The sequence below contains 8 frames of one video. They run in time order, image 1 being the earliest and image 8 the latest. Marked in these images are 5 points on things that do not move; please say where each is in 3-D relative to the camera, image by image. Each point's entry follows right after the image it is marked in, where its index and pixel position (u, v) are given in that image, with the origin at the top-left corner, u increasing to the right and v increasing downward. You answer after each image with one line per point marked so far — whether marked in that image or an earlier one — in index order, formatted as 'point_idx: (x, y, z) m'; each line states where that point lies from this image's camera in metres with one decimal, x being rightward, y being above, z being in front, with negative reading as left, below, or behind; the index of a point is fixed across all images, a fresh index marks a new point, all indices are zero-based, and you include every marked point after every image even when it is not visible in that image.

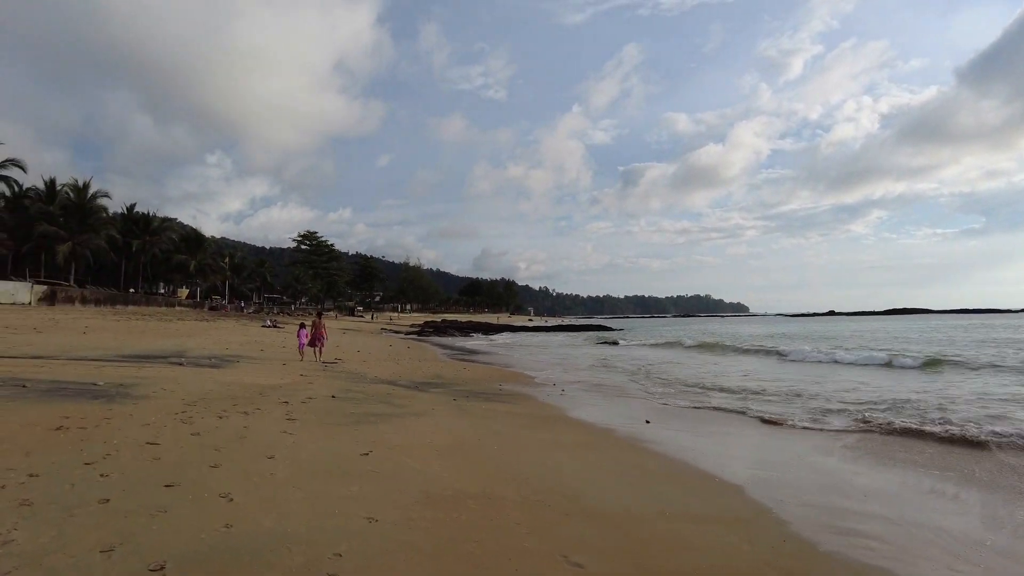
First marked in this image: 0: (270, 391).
0: (-3.6, -1.6, +9.8) m
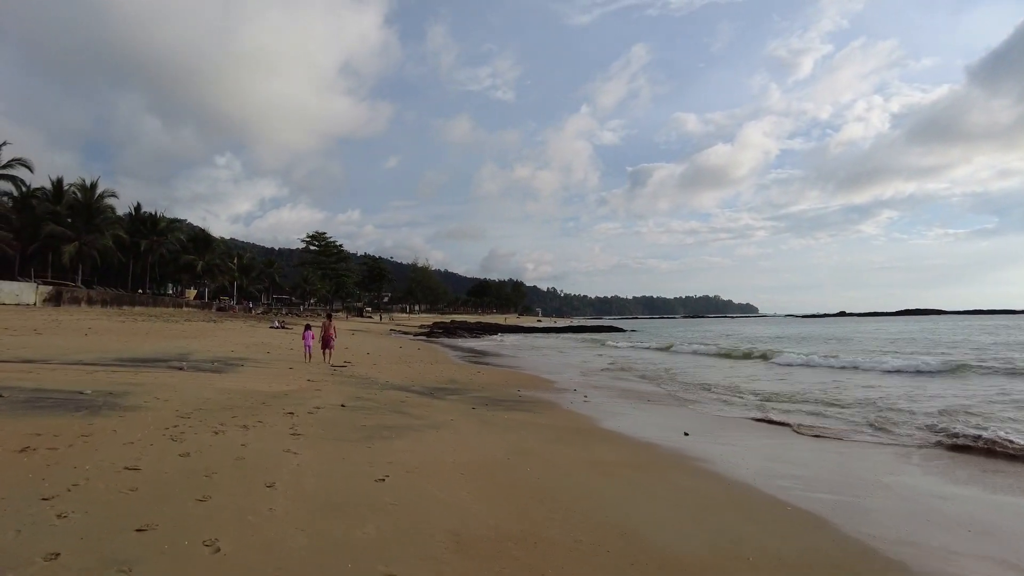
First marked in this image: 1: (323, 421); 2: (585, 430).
0: (-3.3, -1.6, +9.0) m
1: (-2.2, -1.6, +7.6) m
2: (+1.0, -2.0, +9.0) m
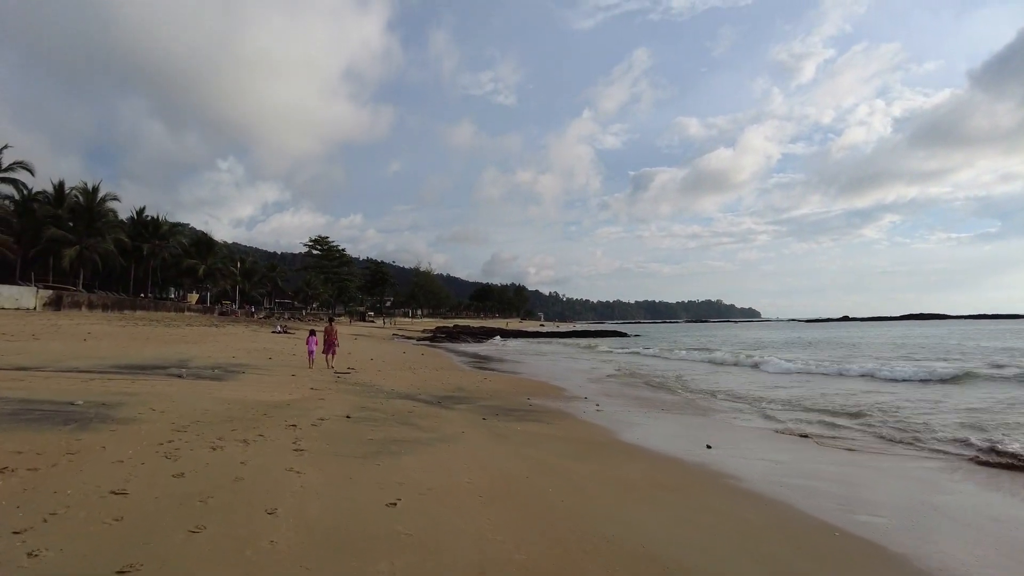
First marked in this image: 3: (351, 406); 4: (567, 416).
0: (-3.1, -1.6, +8.6) m
1: (-2.0, -1.6, +7.2) m
2: (+1.2, -2.0, +8.6) m
3: (-2.4, -1.7, +9.5) m
4: (+1.0, -2.2, +10.9) m
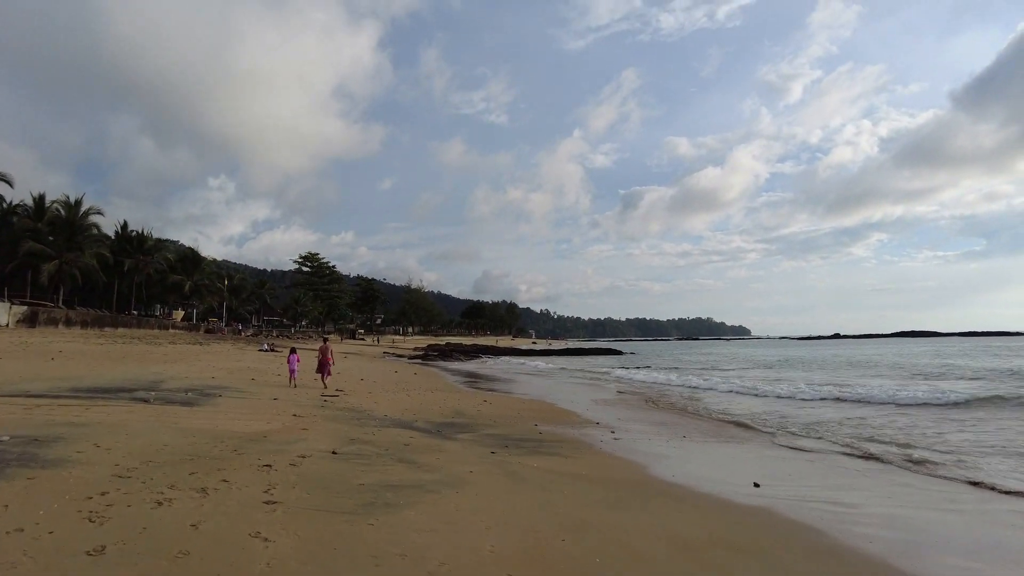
0: (-2.9, -1.8, +7.2) m
1: (-1.8, -1.7, +5.8) m
2: (+1.4, -2.2, +7.3) m
3: (-2.2, -1.9, +8.2) m
4: (+1.1, -2.4, +9.6) m
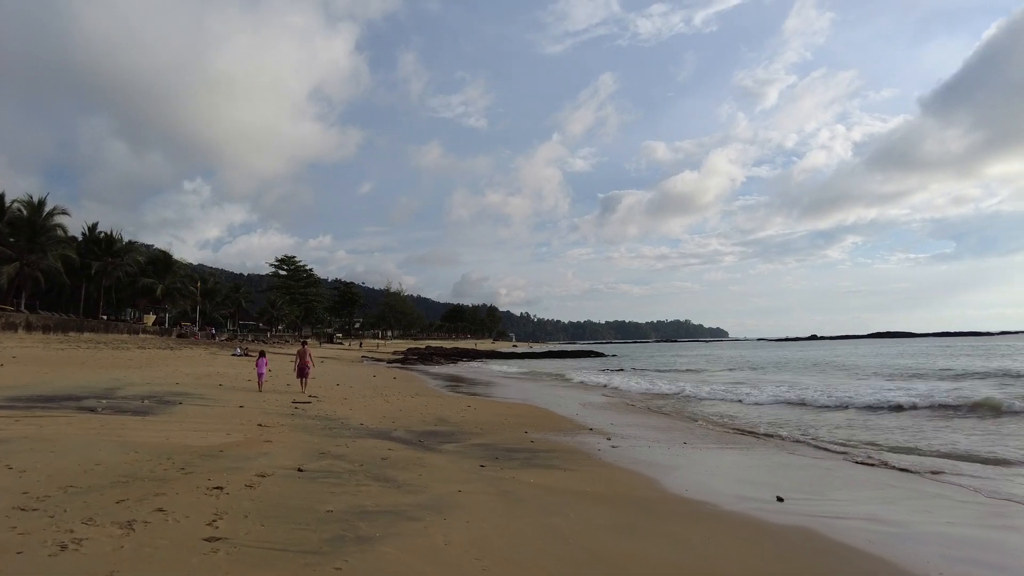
0: (-3.0, -1.7, +6.2) m
1: (-1.8, -1.6, +4.9) m
2: (+1.3, -2.1, +6.4) m
3: (-2.3, -1.8, +7.2) m
4: (+1.0, -2.3, +8.7) m
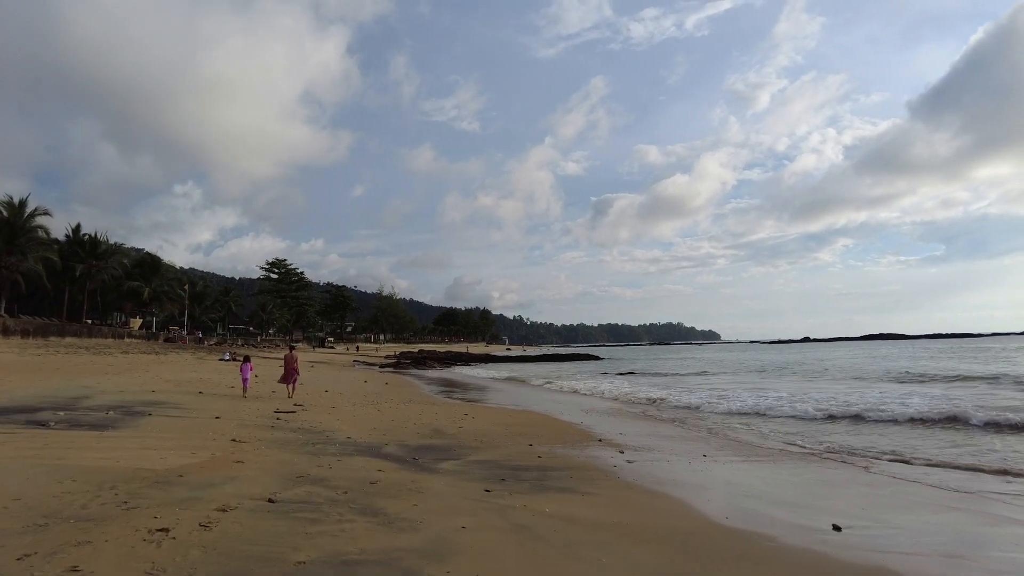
0: (-2.8, -1.6, +5.1) m
1: (-1.7, -1.6, +3.8) m
2: (+1.4, -2.0, +5.4) m
3: (-2.2, -1.8, +6.1) m
4: (+1.1, -2.2, +7.7) m
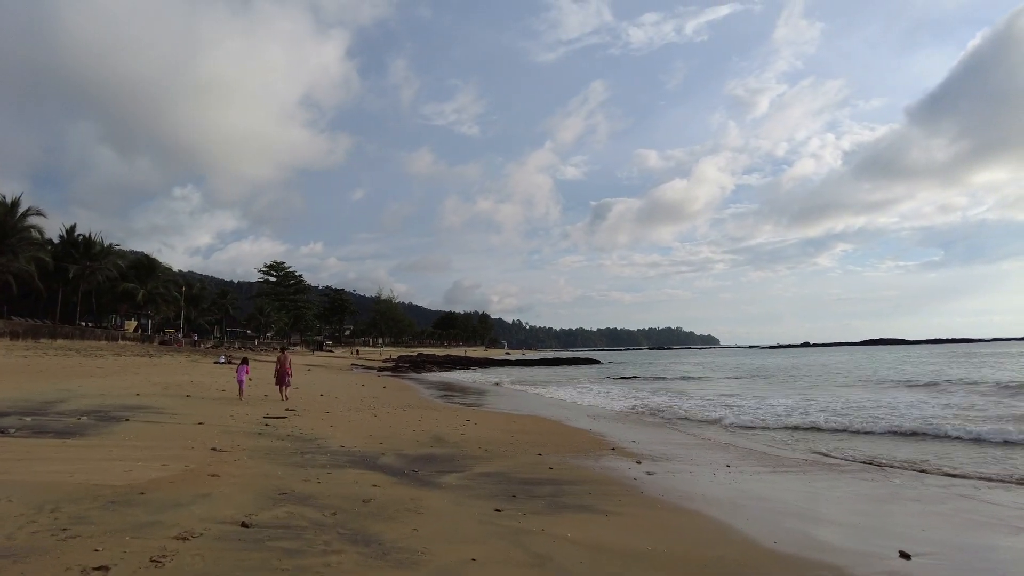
0: (-2.7, -1.5, +4.3) m
1: (-1.6, -1.5, +3.0) m
2: (+1.5, -1.9, +4.6) m
3: (-2.1, -1.7, +5.3) m
4: (+1.2, -2.1, +6.9) m
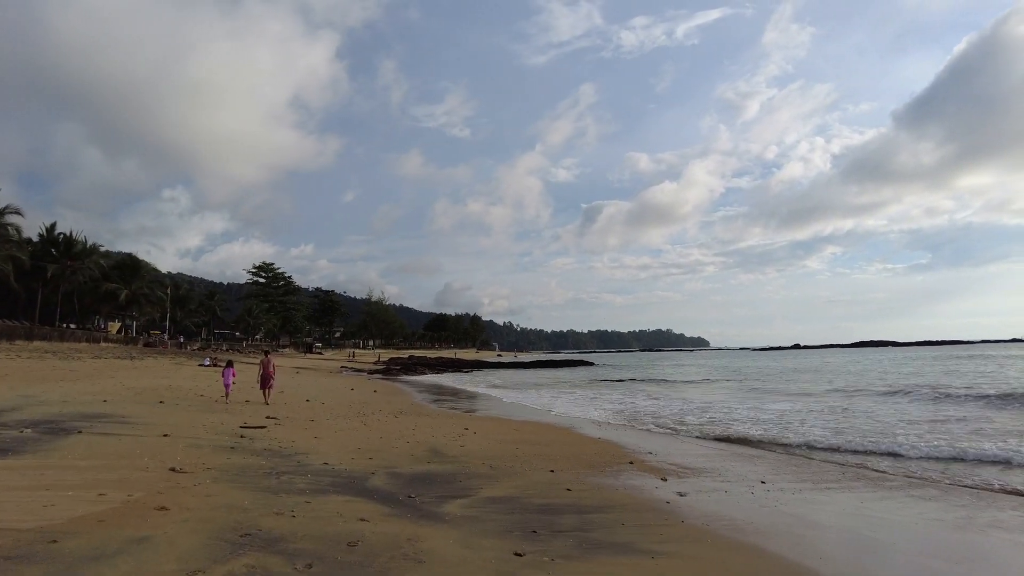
0: (-2.5, -1.4, +3.1) m
1: (-1.4, -1.4, +1.8) m
2: (+1.7, -1.8, +3.4) m
3: (-1.9, -1.6, +4.1) m
4: (+1.3, -2.1, +5.7) m
